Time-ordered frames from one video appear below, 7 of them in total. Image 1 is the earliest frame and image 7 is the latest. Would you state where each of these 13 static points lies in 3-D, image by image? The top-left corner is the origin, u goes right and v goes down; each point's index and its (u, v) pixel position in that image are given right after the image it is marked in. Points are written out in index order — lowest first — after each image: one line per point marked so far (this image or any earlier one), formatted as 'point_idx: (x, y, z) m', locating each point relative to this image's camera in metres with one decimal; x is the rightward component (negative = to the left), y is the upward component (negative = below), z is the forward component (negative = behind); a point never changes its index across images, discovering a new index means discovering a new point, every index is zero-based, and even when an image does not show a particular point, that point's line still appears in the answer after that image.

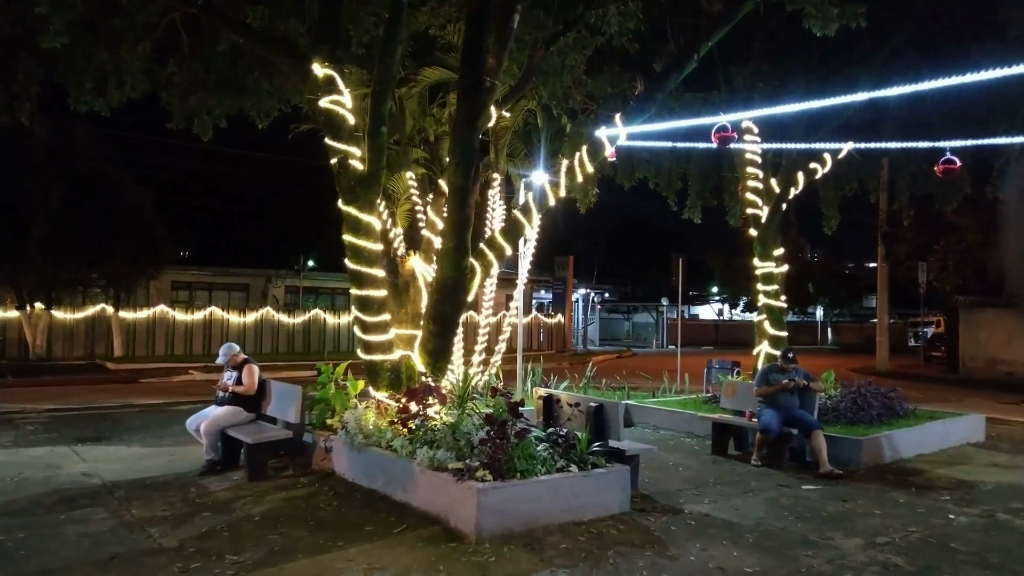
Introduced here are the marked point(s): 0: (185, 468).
0: (-3.9, -2.2, +9.2) m
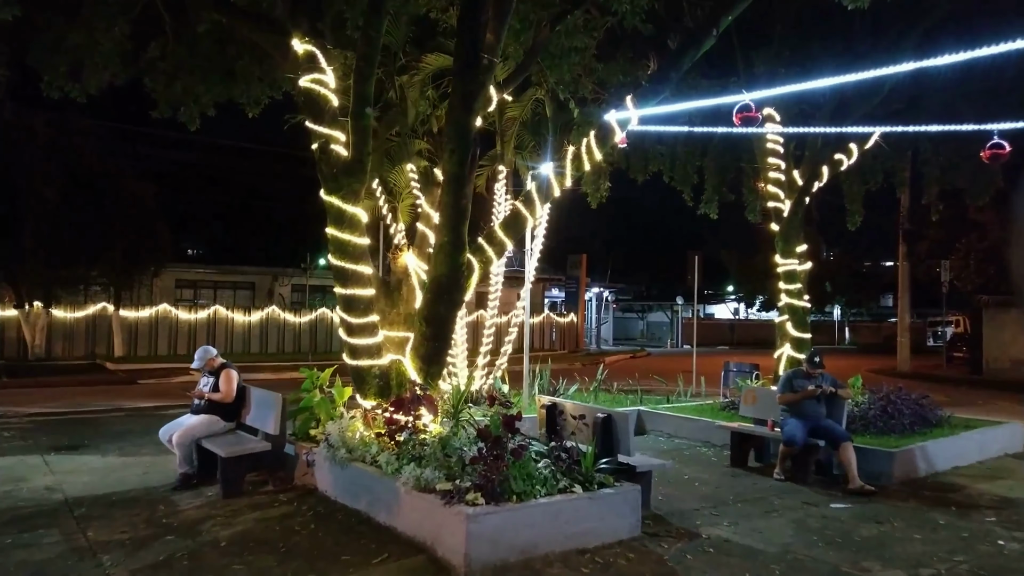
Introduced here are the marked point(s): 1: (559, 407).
0: (-3.9, -2.1, +8.5) m
1: (+0.5, -1.2, +7.9) m
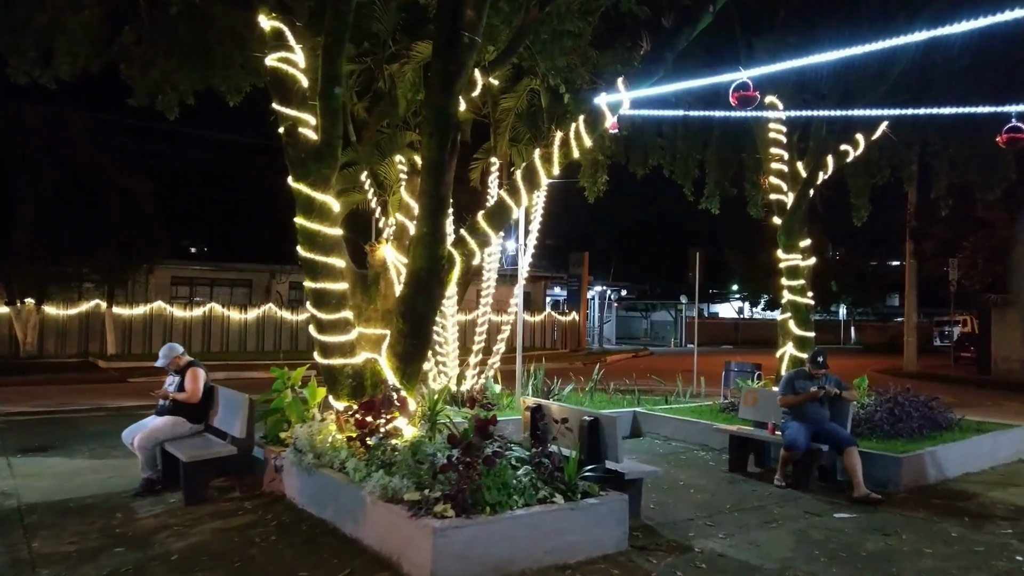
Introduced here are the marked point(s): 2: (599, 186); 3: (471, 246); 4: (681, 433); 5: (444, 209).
0: (-4.1, -2.1, +8.0) m
1: (+0.3, -1.2, +7.4) m
2: (+1.7, +1.9, +14.6) m
3: (-0.4, +0.4, +7.9) m
4: (+2.4, -2.0, +10.7) m
5: (-0.6, +0.8, +7.4) m
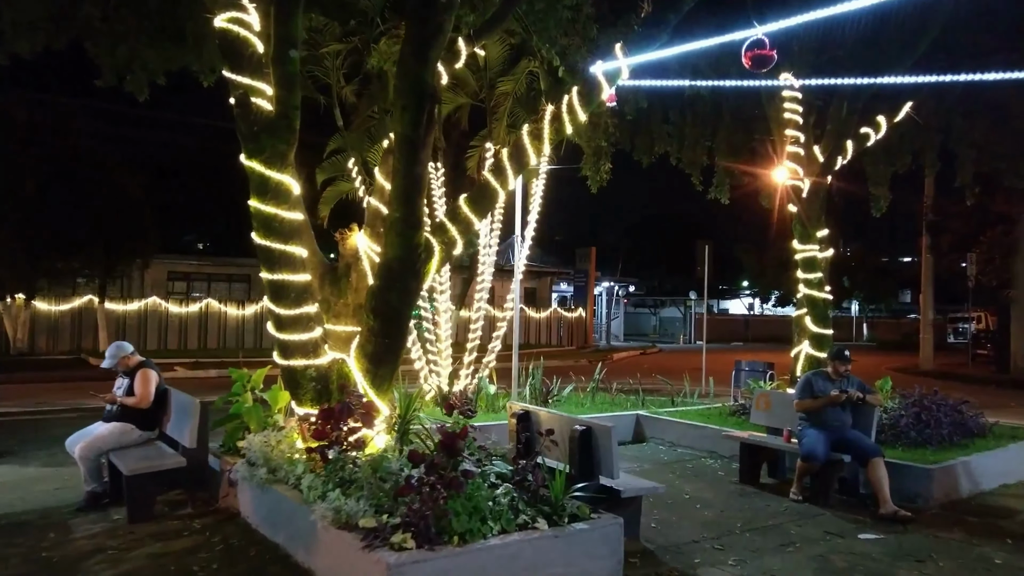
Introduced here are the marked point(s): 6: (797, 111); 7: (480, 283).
0: (-4.2, -2.0, +7.2) m
1: (+0.2, -1.1, +6.6) m
2: (+1.6, +2.0, +13.7) m
3: (-0.6, +0.5, +7.1) m
4: (+2.3, -1.9, +9.9) m
5: (-0.8, +0.8, +6.6) m
6: (+4.0, +2.5, +10.7) m
7: (-0.5, +0.1, +12.8) m
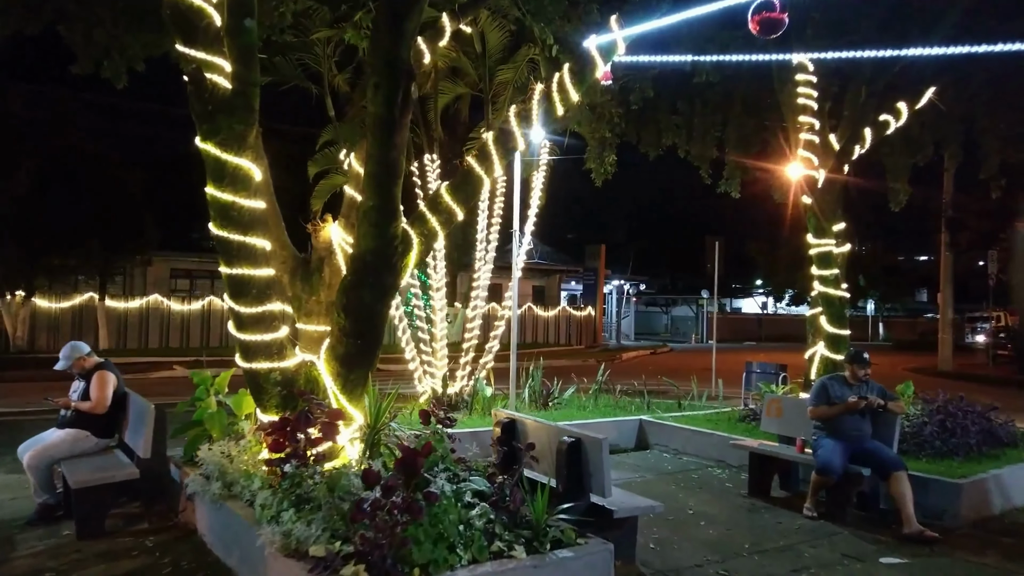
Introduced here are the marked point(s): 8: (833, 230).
0: (-4.4, -2.0, +6.7) m
1: (+0.1, -1.1, +6.0) m
2: (+1.6, +2.1, +13.1) m
3: (-0.7, +0.5, +6.5) m
4: (+2.2, -1.9, +9.2) m
5: (-0.9, +0.9, +6.0) m
6: (+3.9, +2.5, +10.1) m
7: (-0.6, +0.1, +12.2) m
8: (+4.2, +0.8, +10.0) m
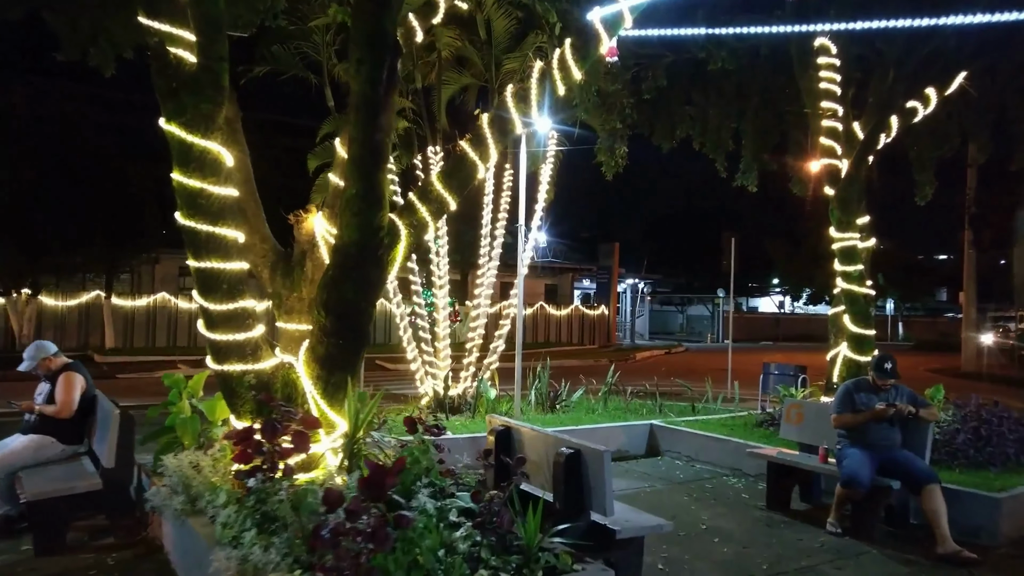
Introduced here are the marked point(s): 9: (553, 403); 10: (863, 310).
0: (-4.4, -1.9, +6.3) m
1: (0.0, -1.0, +5.5) m
2: (+1.7, +2.1, +12.5) m
3: (-0.7, +0.6, +6.0) m
4: (+2.2, -1.9, +8.7) m
5: (-0.9, +0.9, +5.5) m
6: (+4.0, +2.6, +9.5) m
7: (-0.5, +0.2, +11.7) m
8: (+4.3, +0.8, +9.4) m
9: (+0.6, -1.7, +11.2) m
10: (+4.2, -0.3, +9.2) m
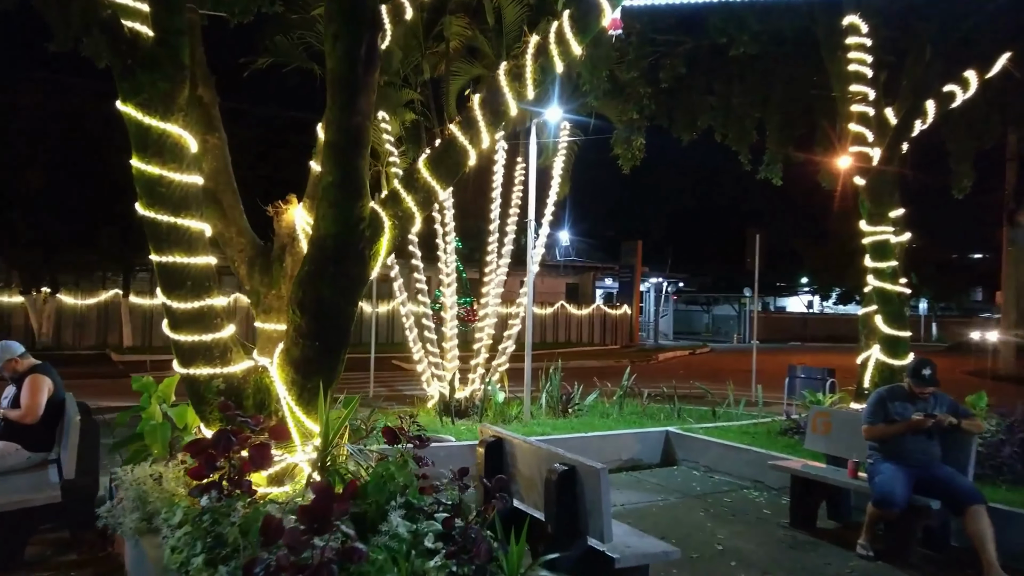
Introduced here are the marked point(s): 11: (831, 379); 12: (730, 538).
0: (-4.4, -1.9, +5.9) m
1: (0.0, -1.0, +4.9) m
2: (+1.9, +2.1, +11.9) m
3: (-0.7, +0.6, +5.5) m
4: (+2.3, -1.9, +8.1) m
5: (-1.0, +0.9, +5.0) m
6: (+4.1, +2.6, +8.8) m
7: (-0.3, +0.2, +11.2) m
8: (+4.3, +0.8, +8.8) m
9: (+0.7, -1.7, +10.7) m
10: (+4.3, -0.2, +8.6) m
11: (+4.2, -1.2, +10.1) m
12: (+1.8, -2.0, +6.1) m
